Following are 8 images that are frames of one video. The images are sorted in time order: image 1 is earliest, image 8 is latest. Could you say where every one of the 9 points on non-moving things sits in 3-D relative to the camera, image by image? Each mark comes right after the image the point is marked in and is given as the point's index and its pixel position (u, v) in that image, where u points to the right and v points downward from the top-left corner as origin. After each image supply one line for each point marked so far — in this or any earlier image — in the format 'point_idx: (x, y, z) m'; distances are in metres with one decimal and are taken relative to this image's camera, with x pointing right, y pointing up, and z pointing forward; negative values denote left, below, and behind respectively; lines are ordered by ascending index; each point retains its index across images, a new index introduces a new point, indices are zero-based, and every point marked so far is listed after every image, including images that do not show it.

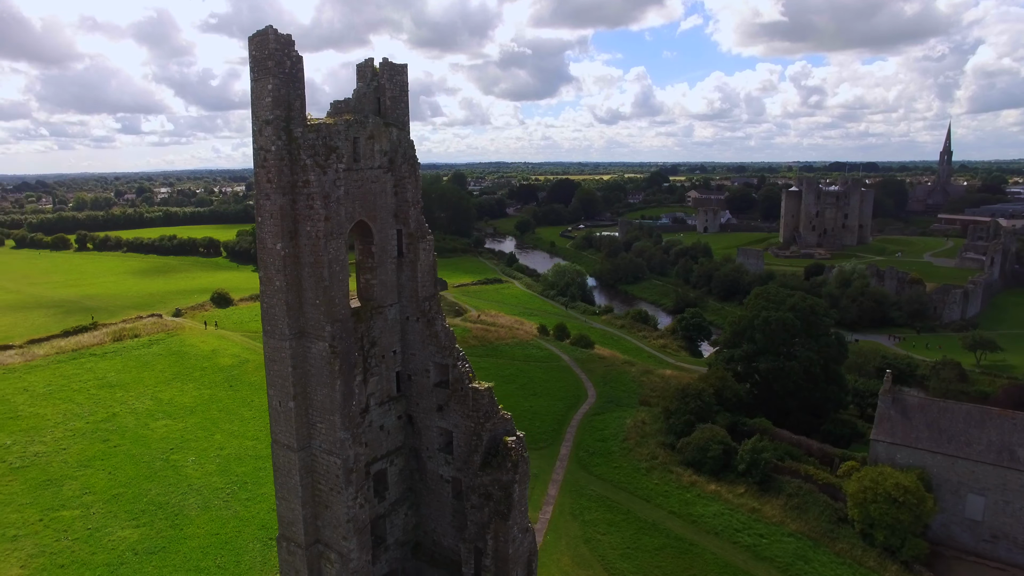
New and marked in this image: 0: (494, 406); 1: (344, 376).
0: (-0.5, -3.2, +17.7) m
1: (-4.0, -2.0, +15.6) m
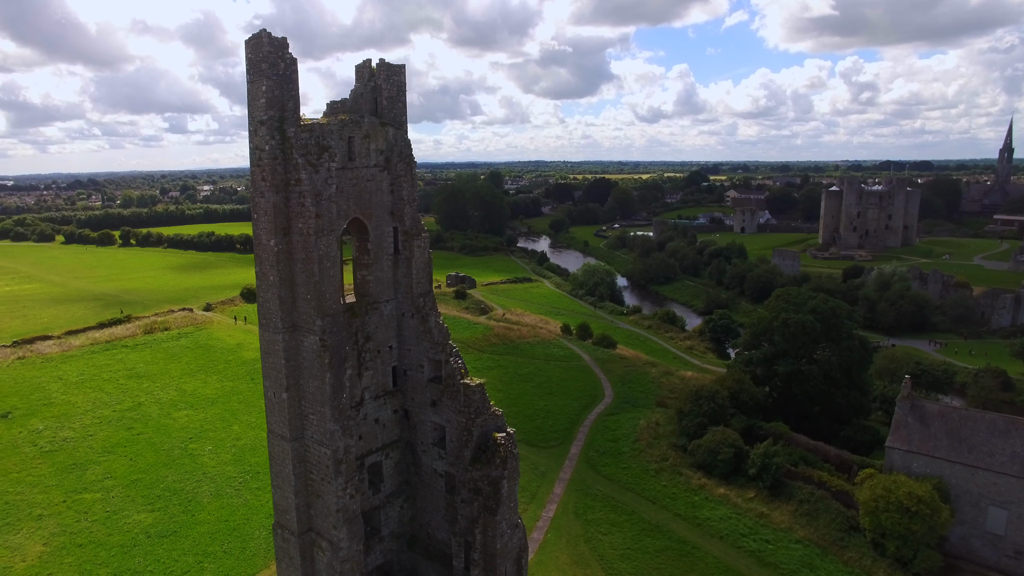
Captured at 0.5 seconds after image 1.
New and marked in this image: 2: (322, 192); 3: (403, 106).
0: (-0.8, -3.1, +17.9) m
1: (-4.4, -1.9, +16.0) m
2: (-4.5, +2.3, +15.5) m
3: (-3.0, +5.0, +18.0) m
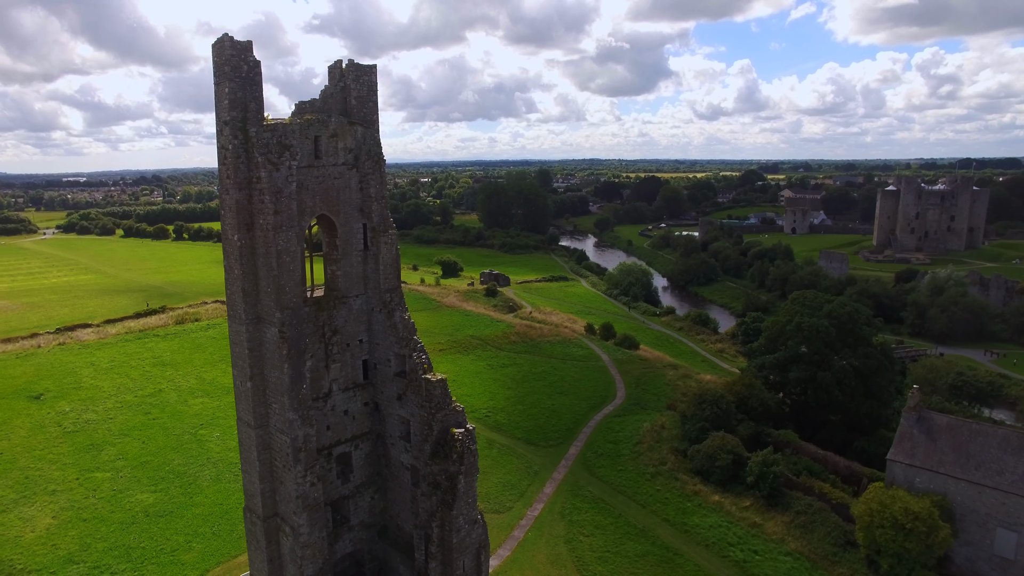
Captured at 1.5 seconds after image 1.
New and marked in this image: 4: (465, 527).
0: (-1.8, -3.0, +18.1) m
1: (-5.6, -1.8, +16.5) m
2: (-5.6, +2.4, +16.1) m
3: (-3.9, +5.1, +18.4) m
4: (-1.3, -6.5, +17.8) m
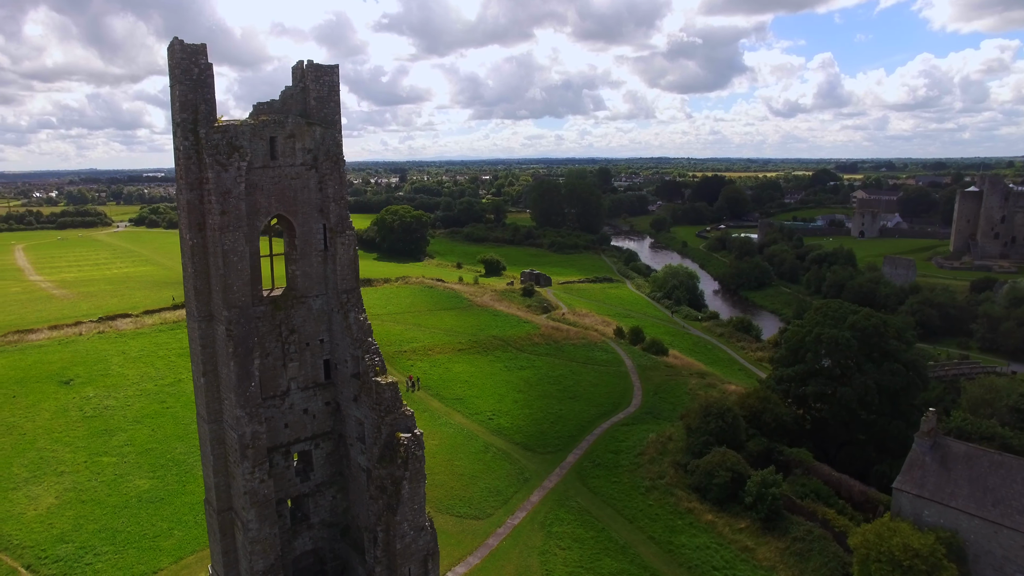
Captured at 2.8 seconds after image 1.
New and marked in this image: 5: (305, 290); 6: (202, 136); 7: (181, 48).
0: (-3.1, -3.1, +17.9) m
1: (-7.0, -1.8, +16.7) m
2: (-7.0, +2.4, +16.2) m
3: (-5.0, +5.1, +18.3) m
4: (-2.7, -6.6, +17.6) m
5: (-5.8, -0.1, +18.5) m
6: (-7.7, +3.7, +16.2) m
7: (-8.0, +5.8, +15.8) m
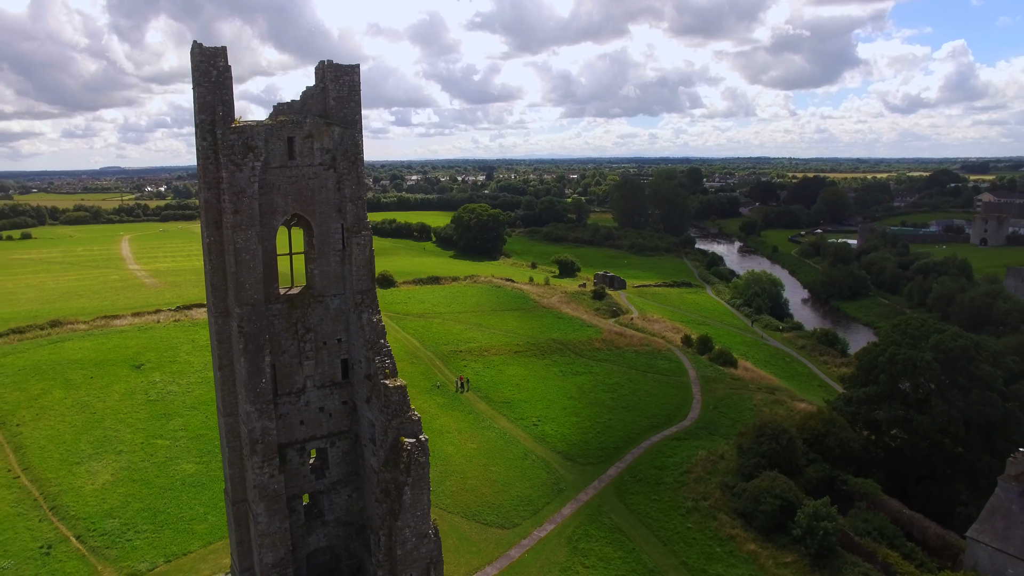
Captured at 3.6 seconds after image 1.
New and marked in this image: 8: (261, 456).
0: (-2.9, -3.1, +17.6) m
1: (-6.8, -1.7, +17.0) m
2: (-6.8, +2.5, +16.5) m
3: (-4.4, +5.1, +18.3) m
4: (-2.6, -6.7, +17.3) m
5: (-5.4, 0.0, +18.6) m
6: (-7.4, +3.8, +16.5) m
7: (-7.7, +5.9, +16.1) m
8: (-6.7, -4.5, +17.5) m
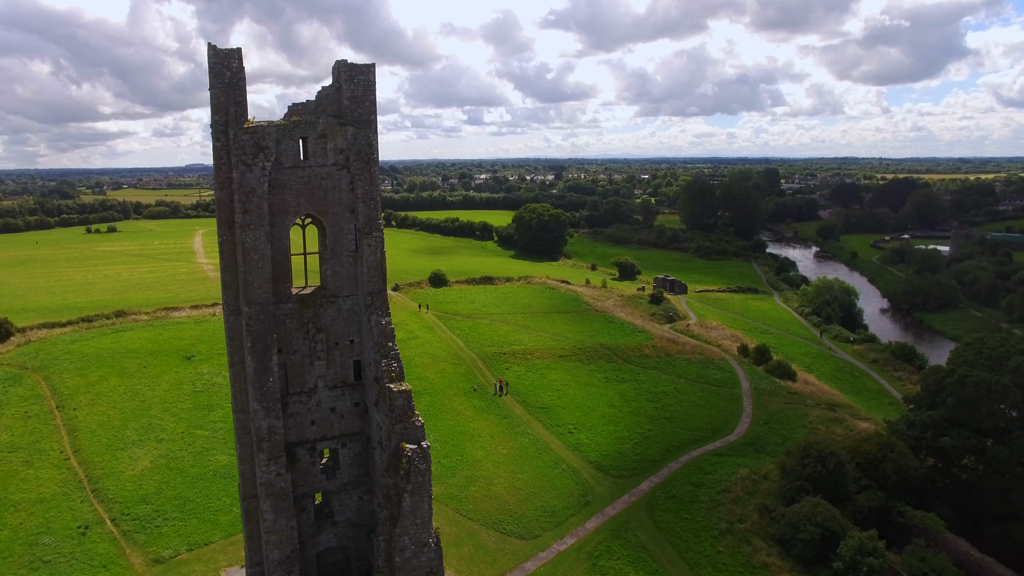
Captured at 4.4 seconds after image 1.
0: (-2.7, -3.2, +17.3) m
1: (-6.7, -1.7, +17.1) m
2: (-6.6, +2.5, +16.6) m
3: (-3.9, +5.0, +18.1) m
4: (-2.6, -6.8, +16.9) m
5: (-5.0, 0.0, +18.5) m
6: (-7.2, +3.9, +16.7) m
7: (-7.4, +5.9, +16.4) m
8: (-6.6, -4.5, +17.6) m
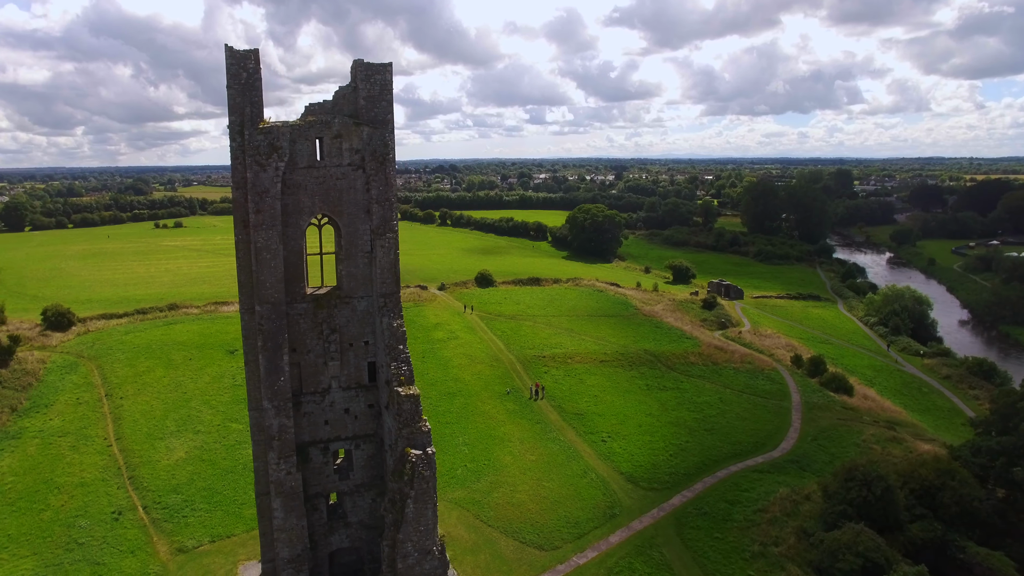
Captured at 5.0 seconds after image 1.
0: (-2.5, -3.3, +17.0) m
1: (-6.4, -1.7, +17.2) m
2: (-6.3, +2.5, +16.7) m
3: (-3.5, +5.0, +17.9) m
4: (-2.5, -6.8, +16.6) m
5: (-4.6, -0.1, +18.5) m
6: (-6.8, +3.9, +16.8) m
7: (-7.1, +5.9, +16.5) m
8: (-6.3, -4.5, +17.7) m
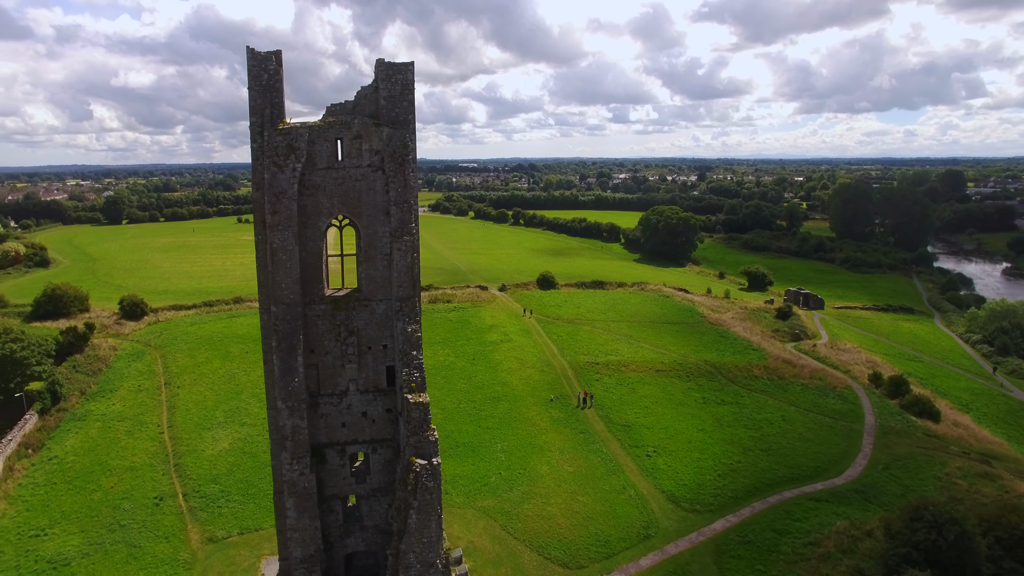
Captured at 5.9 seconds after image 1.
0: (-2.2, -3.4, +16.5) m
1: (-6.0, -1.7, +17.2) m
2: (-5.8, +2.5, +16.6) m
3: (-2.8, +4.9, +17.5) m
4: (-2.3, -7.0, +16.2) m
5: (-4.0, -0.1, +18.2) m
6: (-6.3, +3.9, +16.8) m
7: (-6.6, +5.9, +16.6) m
8: (-5.9, -4.5, +17.7) m
